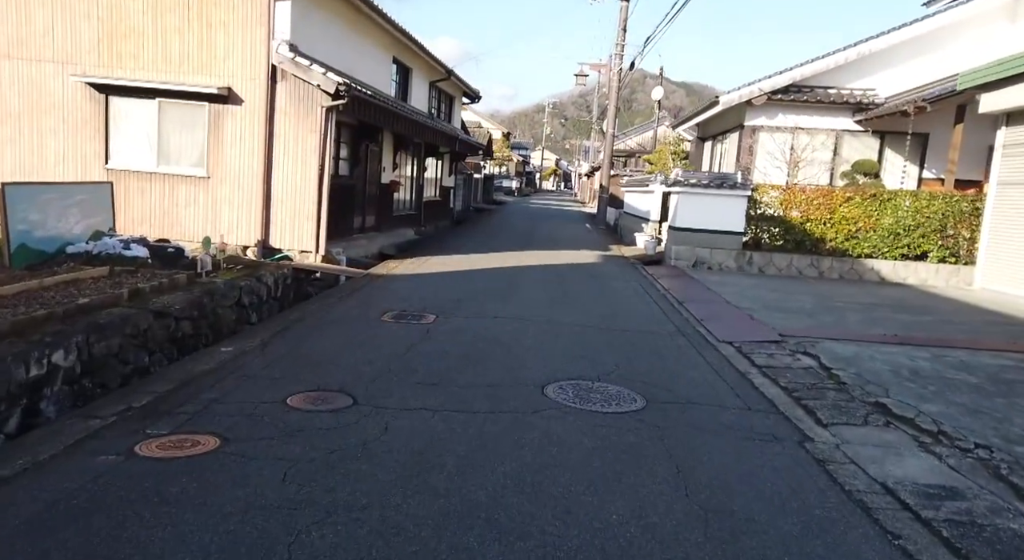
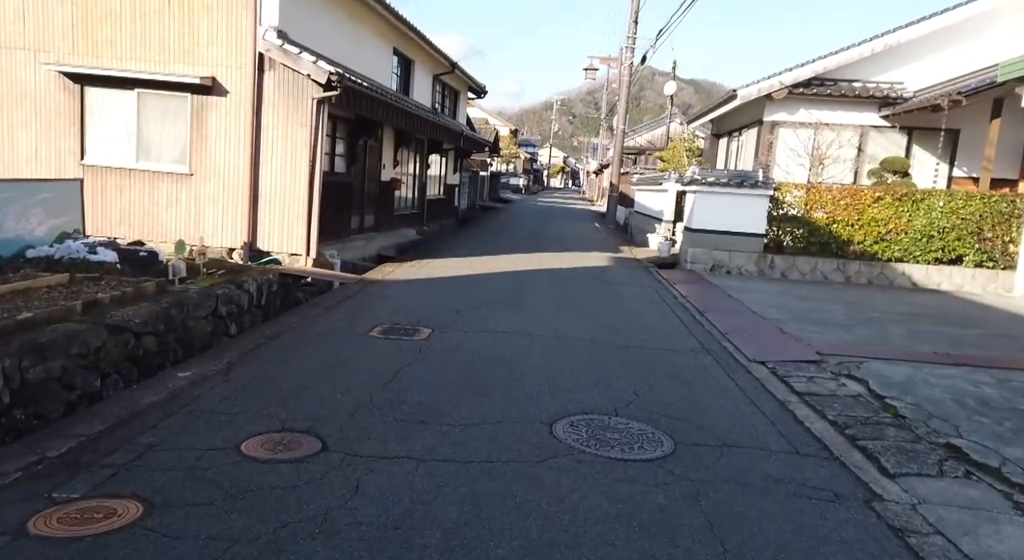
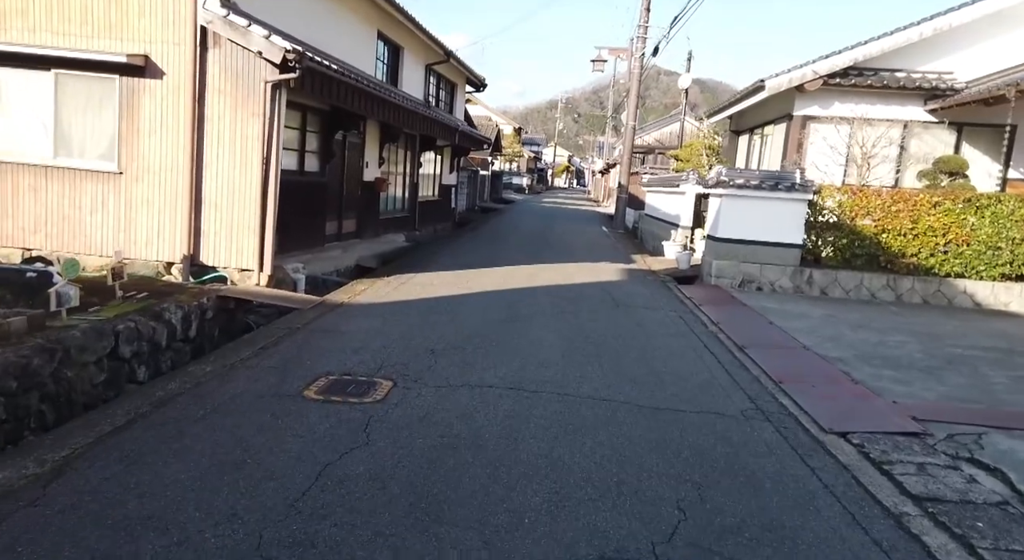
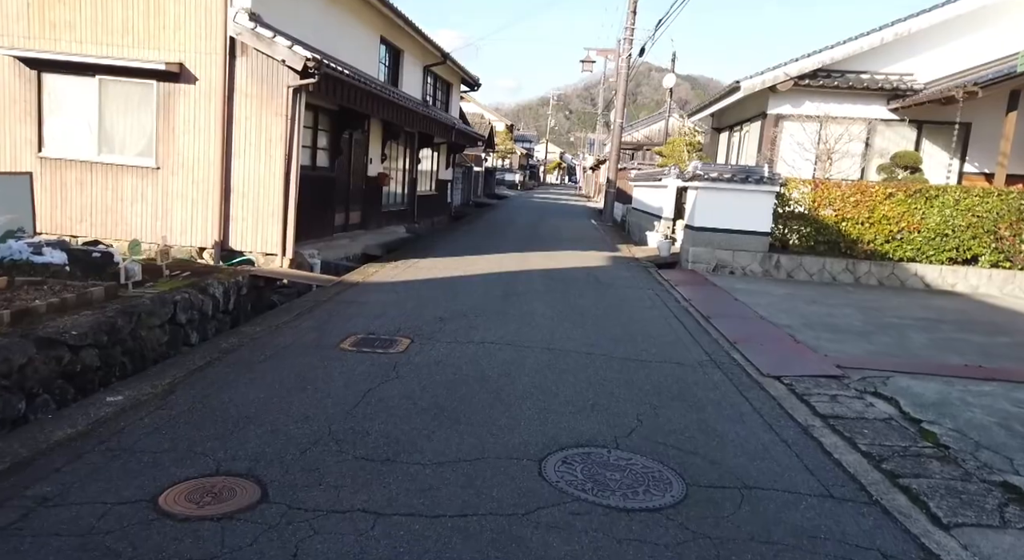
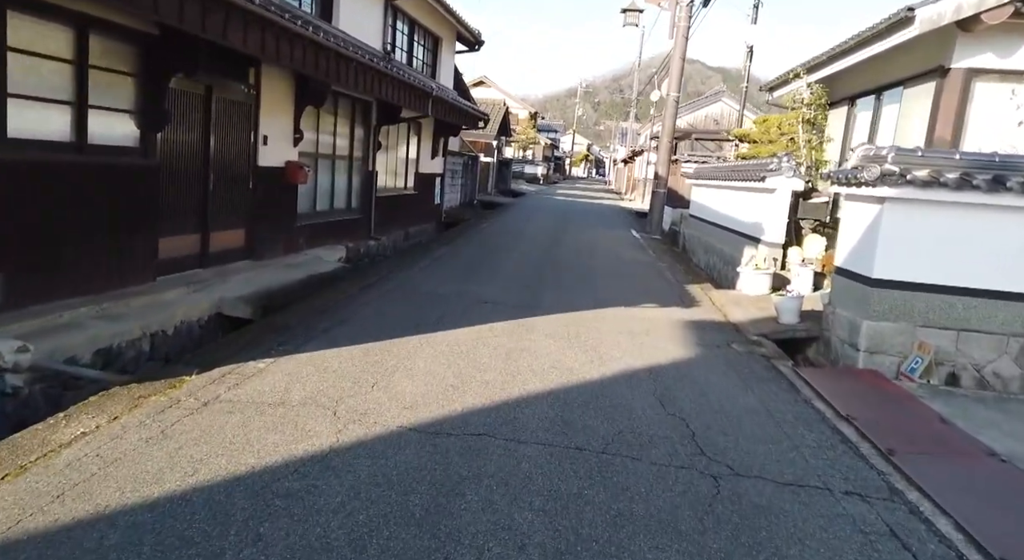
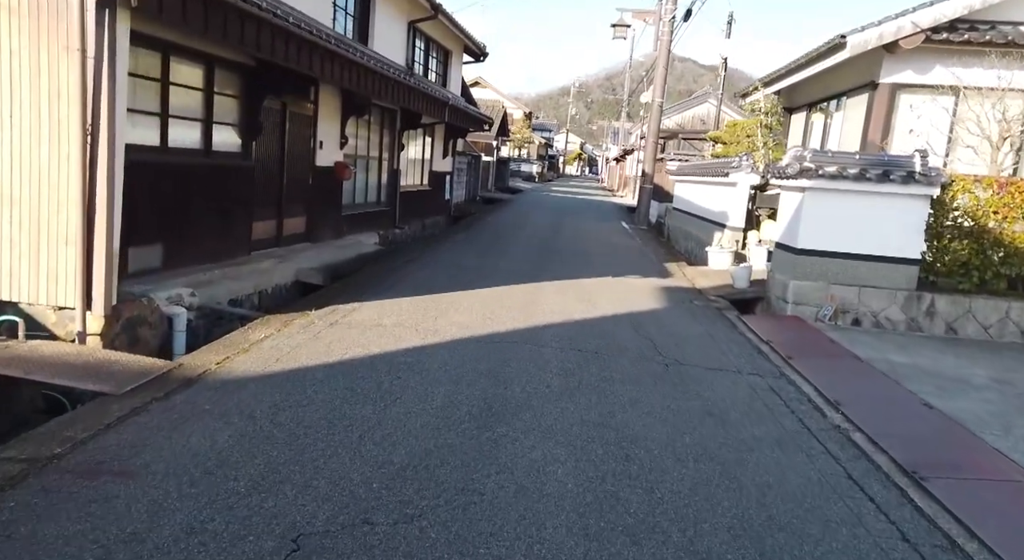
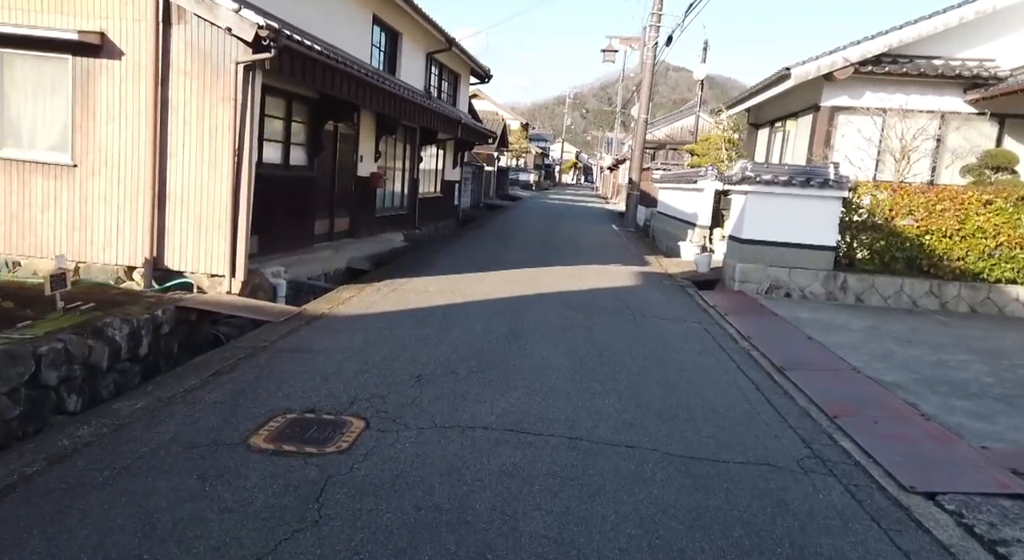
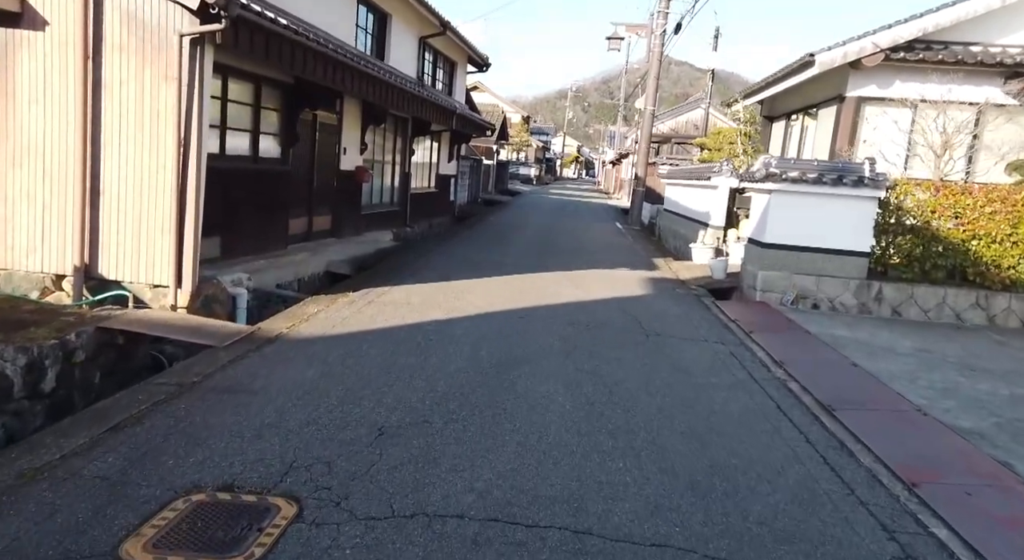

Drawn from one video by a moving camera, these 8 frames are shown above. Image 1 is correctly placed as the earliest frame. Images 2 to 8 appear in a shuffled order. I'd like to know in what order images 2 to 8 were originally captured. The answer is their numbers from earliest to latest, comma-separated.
2, 4, 3, 7, 8, 6, 5
